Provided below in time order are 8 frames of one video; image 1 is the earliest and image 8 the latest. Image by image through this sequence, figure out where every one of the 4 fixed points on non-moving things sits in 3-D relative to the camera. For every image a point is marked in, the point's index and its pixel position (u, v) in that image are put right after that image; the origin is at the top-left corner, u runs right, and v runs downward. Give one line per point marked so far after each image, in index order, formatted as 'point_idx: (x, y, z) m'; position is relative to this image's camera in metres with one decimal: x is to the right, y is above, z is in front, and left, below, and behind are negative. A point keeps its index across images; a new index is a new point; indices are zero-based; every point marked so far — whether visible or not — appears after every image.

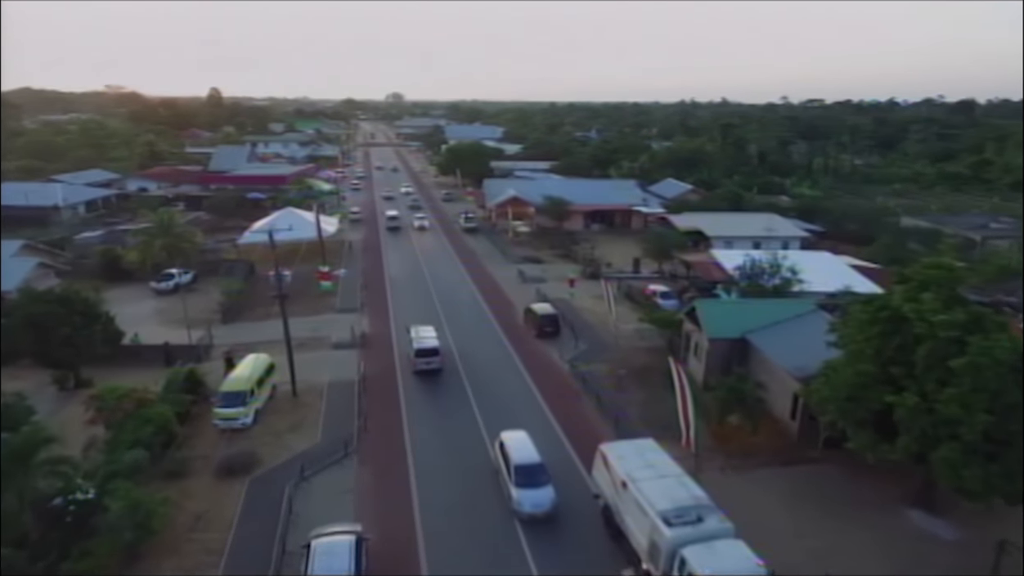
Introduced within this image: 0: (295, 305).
0: (-5.8, -0.5, +16.8) m
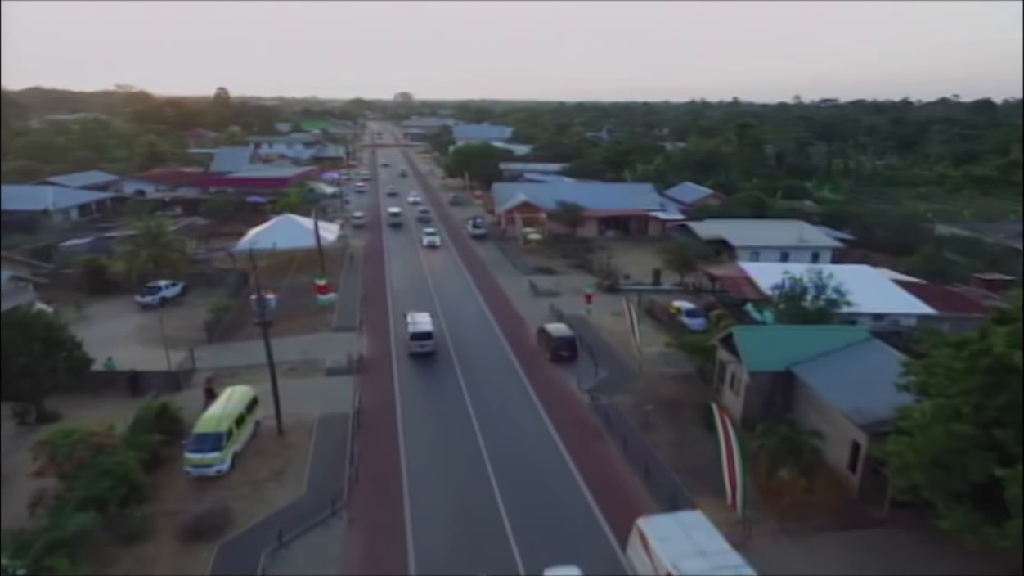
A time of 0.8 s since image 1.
0: (-5.5, -0.9, +15.5) m
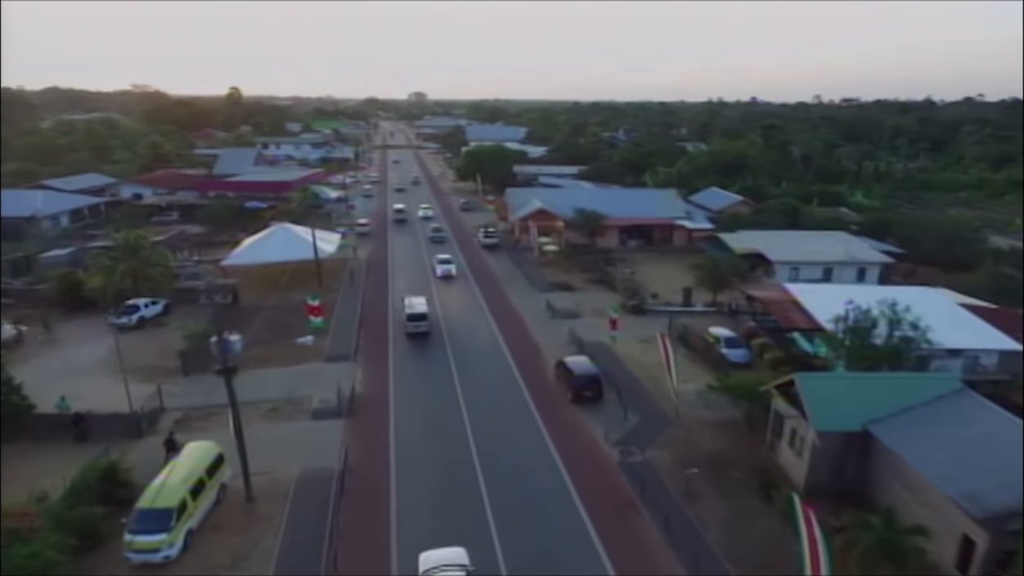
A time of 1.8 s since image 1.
0: (-5.2, -1.4, +13.8) m
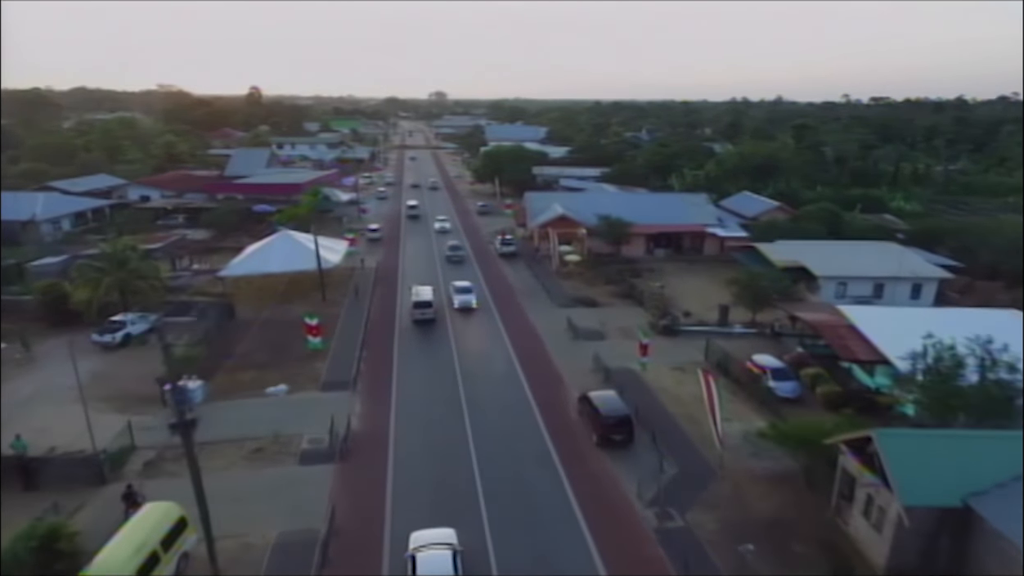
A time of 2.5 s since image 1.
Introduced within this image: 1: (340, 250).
0: (-4.8, -1.8, +12.5) m
1: (-5.3, +1.2, +19.2) m
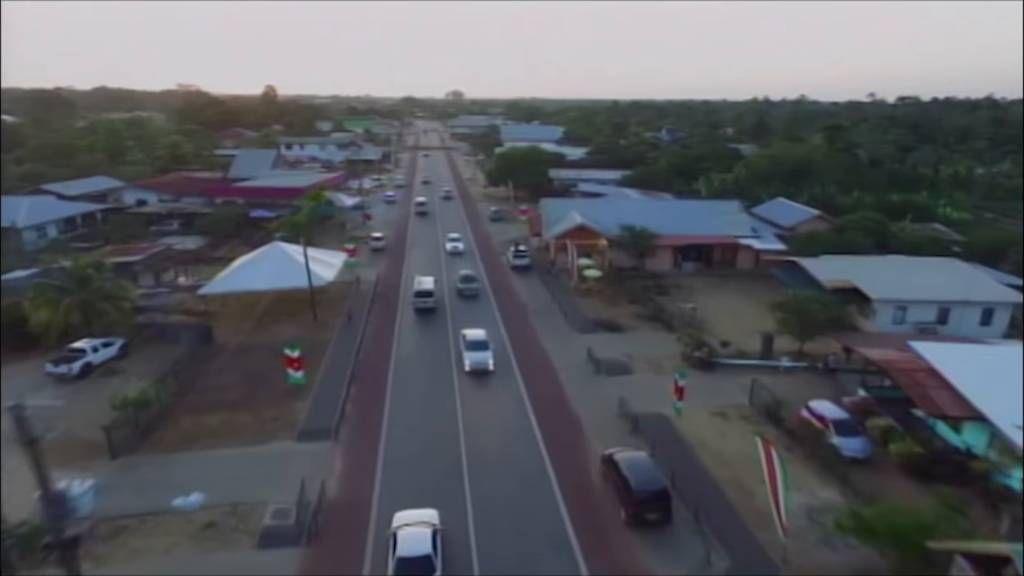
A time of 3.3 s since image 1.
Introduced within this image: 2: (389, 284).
0: (-4.6, -2.2, +10.7) m
1: (-4.9, +0.7, +17.4) m
2: (-3.7, +0.1, +18.9) m
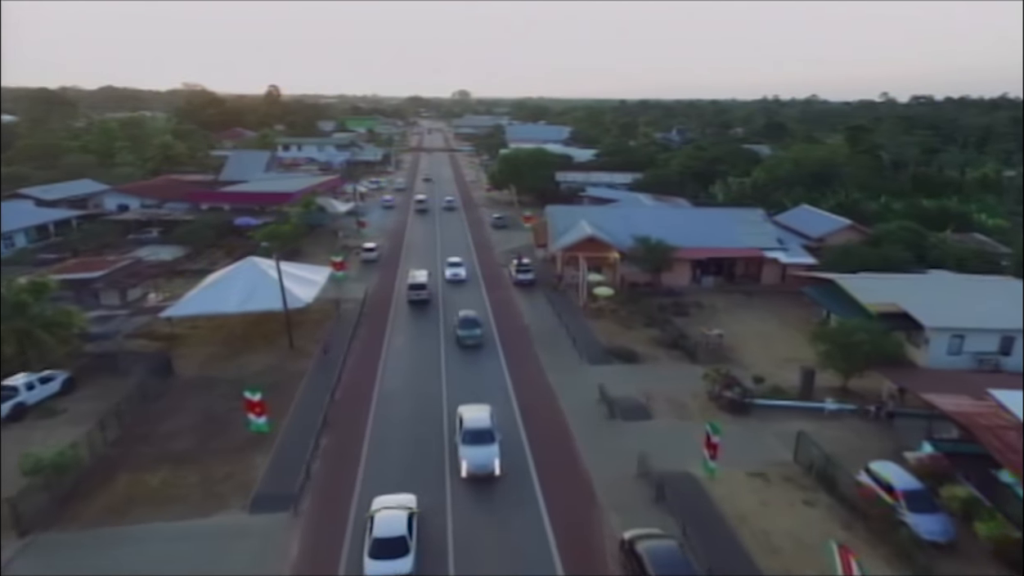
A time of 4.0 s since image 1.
0: (-4.7, -2.7, +9.0) m
1: (-4.9, +0.2, +15.7) m
2: (-3.7, -0.4, +17.2) m
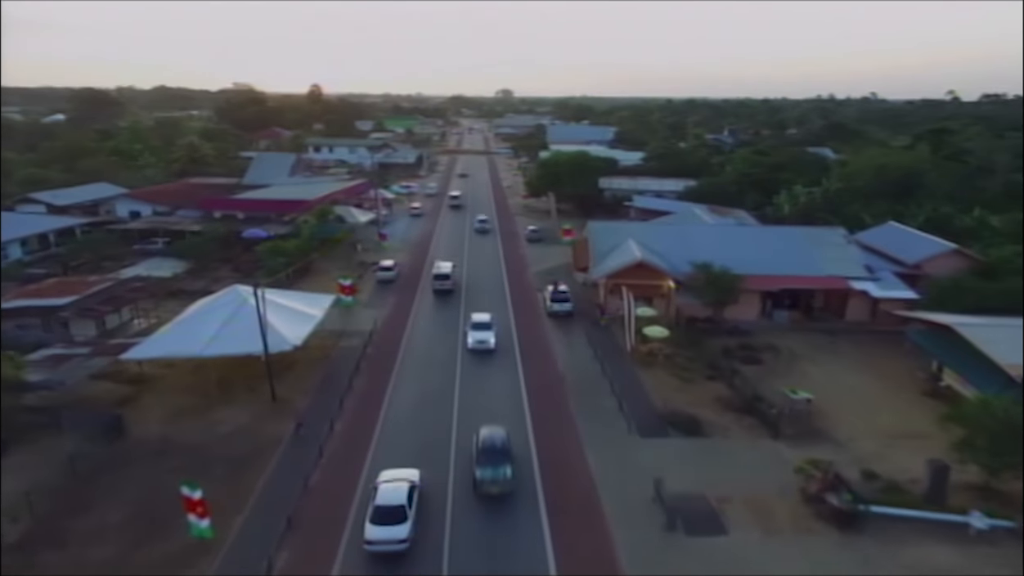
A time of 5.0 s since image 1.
0: (-4.5, -3.5, +6.5) m
1: (-4.2, -0.5, +13.2) m
2: (-2.9, -1.1, +14.7) m
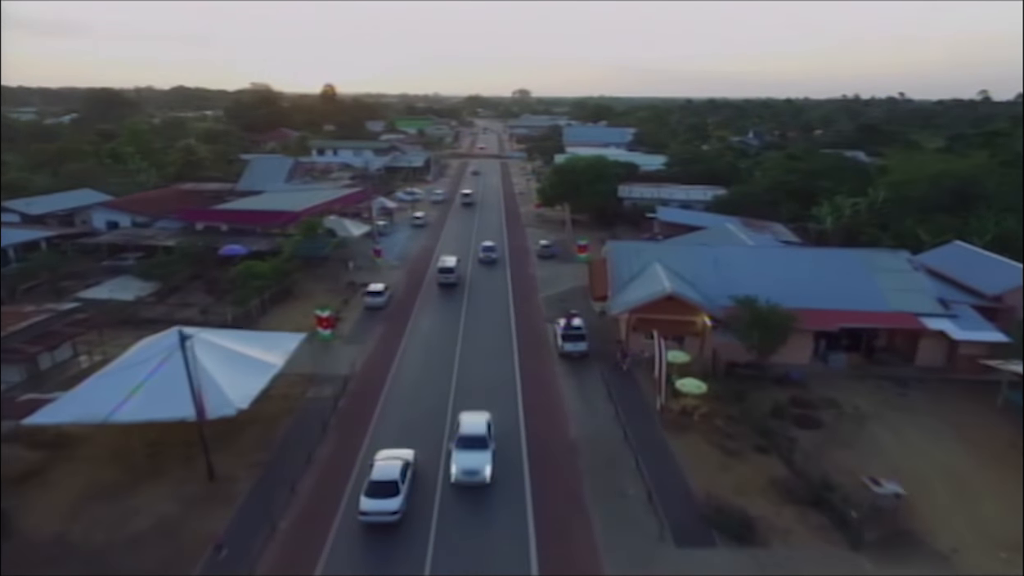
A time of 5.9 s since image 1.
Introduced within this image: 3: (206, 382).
0: (-4.6, -4.2, +4.2) m
1: (-4.1, -1.2, +10.9) m
2: (-2.8, -1.8, +12.3) m
3: (-4.5, -1.4, +9.7) m
